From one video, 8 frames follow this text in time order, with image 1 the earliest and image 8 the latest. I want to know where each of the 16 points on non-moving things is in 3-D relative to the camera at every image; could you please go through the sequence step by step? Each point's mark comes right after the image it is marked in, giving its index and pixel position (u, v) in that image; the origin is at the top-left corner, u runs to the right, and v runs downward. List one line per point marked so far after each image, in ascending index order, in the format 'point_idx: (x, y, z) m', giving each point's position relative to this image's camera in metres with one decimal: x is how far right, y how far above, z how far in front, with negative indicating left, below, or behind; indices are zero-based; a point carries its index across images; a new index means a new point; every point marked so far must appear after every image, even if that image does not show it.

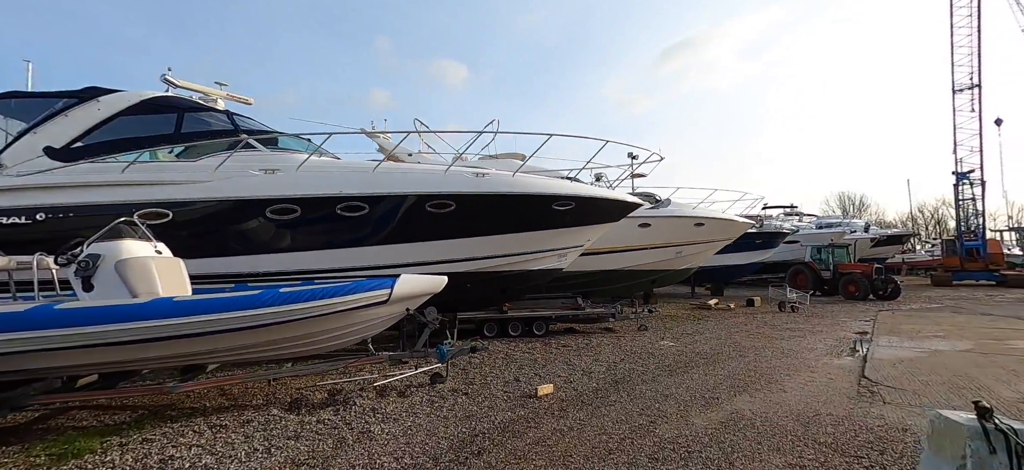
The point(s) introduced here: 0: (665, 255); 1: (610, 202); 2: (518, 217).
0: (+2.8, -0.4, +9.5) m
1: (+1.3, +0.4, +6.6) m
2: (+0.1, +0.2, +5.9) m
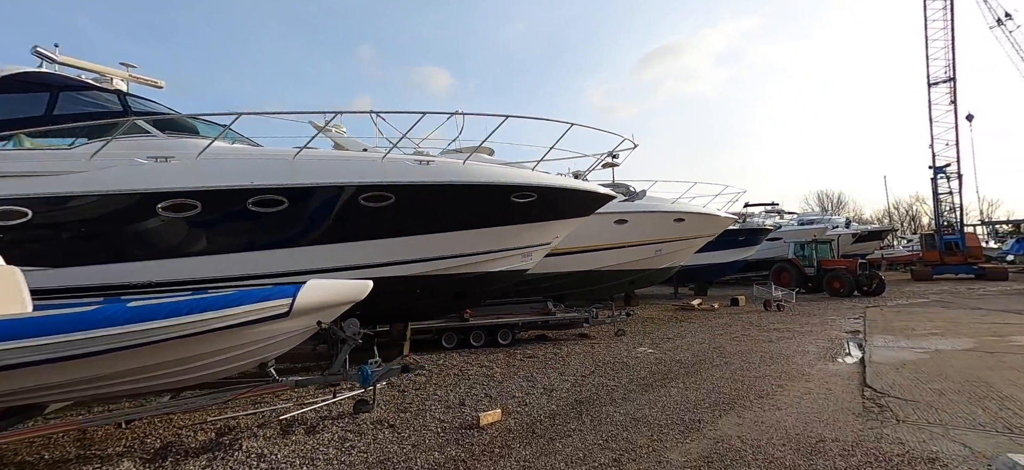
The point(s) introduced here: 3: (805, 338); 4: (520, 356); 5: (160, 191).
0: (+2.3, -0.3, +8.9) m
1: (+0.8, +0.5, +5.9) m
2: (-0.3, +0.3, +5.2) m
3: (+3.9, -1.4, +6.8) m
4: (+0.1, -1.4, +5.8) m
5: (-2.9, +0.4, +4.2) m
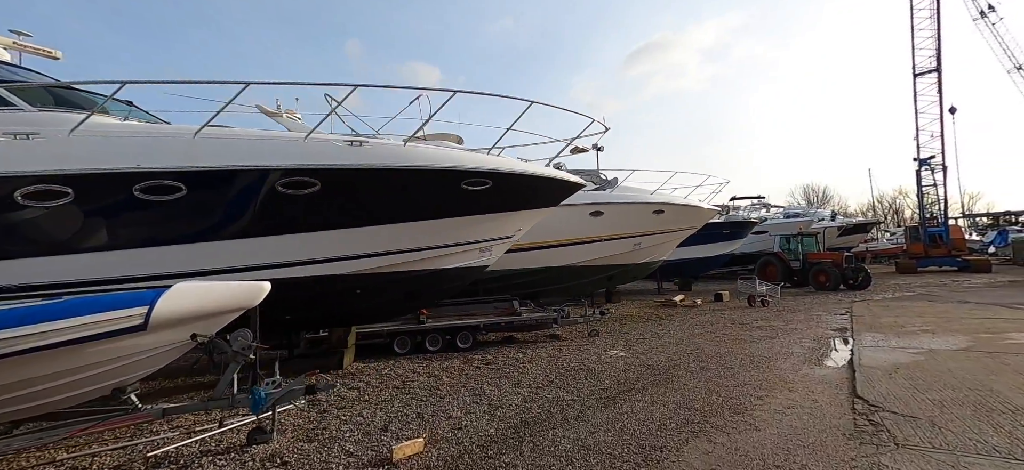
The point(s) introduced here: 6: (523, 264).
0: (+1.8, -0.2, +8.4) m
1: (+0.3, +0.6, +5.4) m
2: (-0.8, +0.3, +4.6) m
3: (+3.4, -1.3, +6.3) m
4: (-0.4, -1.3, +5.2) m
5: (-3.3, +0.4, +3.6) m
6: (+0.1, -0.4, +7.7) m
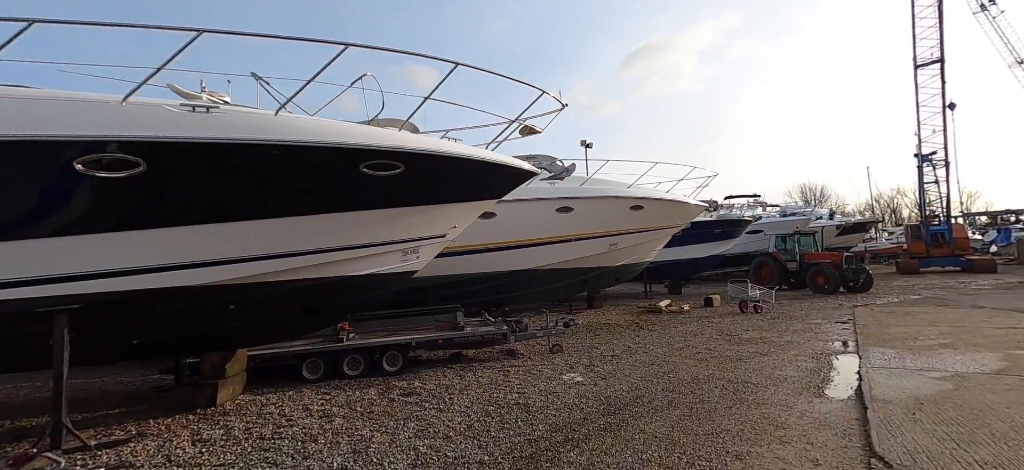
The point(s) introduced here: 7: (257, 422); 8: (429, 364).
0: (+1.2, -0.2, +7.4) m
1: (-0.3, +0.6, +4.4) m
2: (-1.4, +0.3, +3.6) m
3: (+2.8, -1.2, +5.3) m
4: (-0.9, -1.3, +4.2) m
5: (-3.9, +0.4, +2.6) m
6: (-0.4, -0.4, +6.7) m
7: (-1.7, -1.2, +3.4) m
8: (-0.8, -1.3, +5.3) m
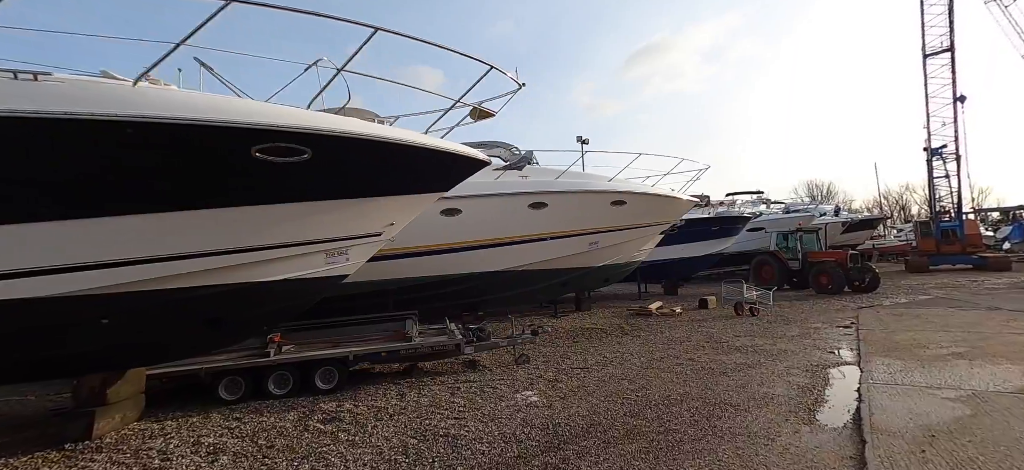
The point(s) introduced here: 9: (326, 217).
0: (+0.8, -0.2, +6.8) m
1: (-0.7, +0.6, +3.8) m
2: (-1.8, +0.3, +3.0) m
3: (+2.4, -1.2, +4.7) m
4: (-1.4, -1.3, +3.7) m
5: (-4.3, +0.4, +2.0) m
6: (-0.8, -0.4, +6.1) m
7: (-2.1, -1.2, +2.8) m
8: (-1.3, -1.3, +4.7) m
9: (-1.3, +0.1, +3.6) m
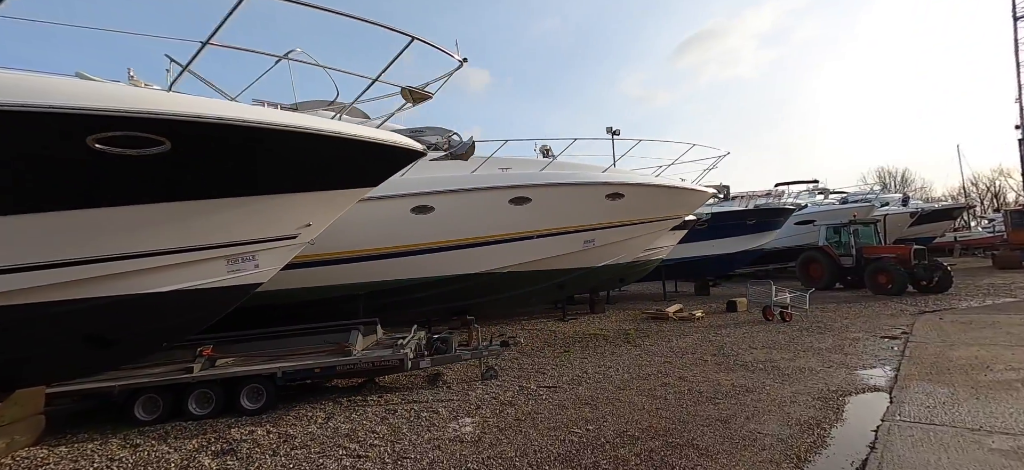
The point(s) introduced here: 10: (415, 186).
0: (+0.6, -0.1, +6.1) m
1: (-1.2, +0.6, +3.3) m
2: (-2.3, +0.3, +2.6) m
3: (+2.0, -1.2, +3.9) m
4: (-1.8, -1.3, +3.2) m
5: (-5.0, +0.3, +1.9) m
6: (-1.1, -0.4, +5.6) m
7: (-2.6, -1.3, +2.4) m
8: (-1.6, -1.3, +4.3) m
9: (-1.8, +0.1, +3.2) m
10: (-1.0, +0.5, +5.4) m
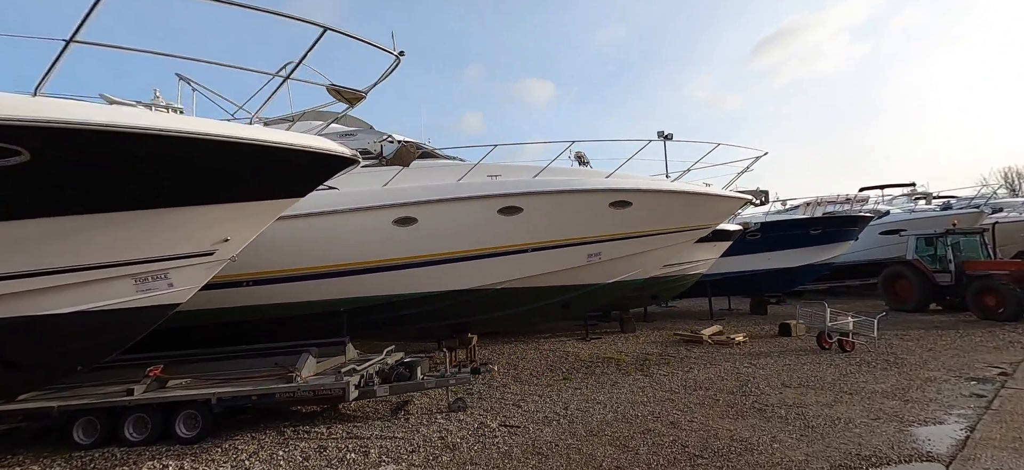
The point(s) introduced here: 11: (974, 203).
0: (+0.6, -0.3, +5.5) m
1: (-1.6, +0.5, +2.9) m
2: (-2.9, +0.2, +2.5) m
3: (+1.7, -1.3, +3.0) m
4: (-2.3, -1.4, +3.0) m
5: (-5.6, +0.2, +2.1) m
6: (-1.2, -0.5, +5.2) m
7: (-3.2, -1.3, +2.3) m
8: (-1.9, -1.5, +4.0) m
9: (-2.3, 0.0, +2.9) m
10: (-1.2, +0.4, +5.0) m
11: (+14.4, +1.0, +16.0) m
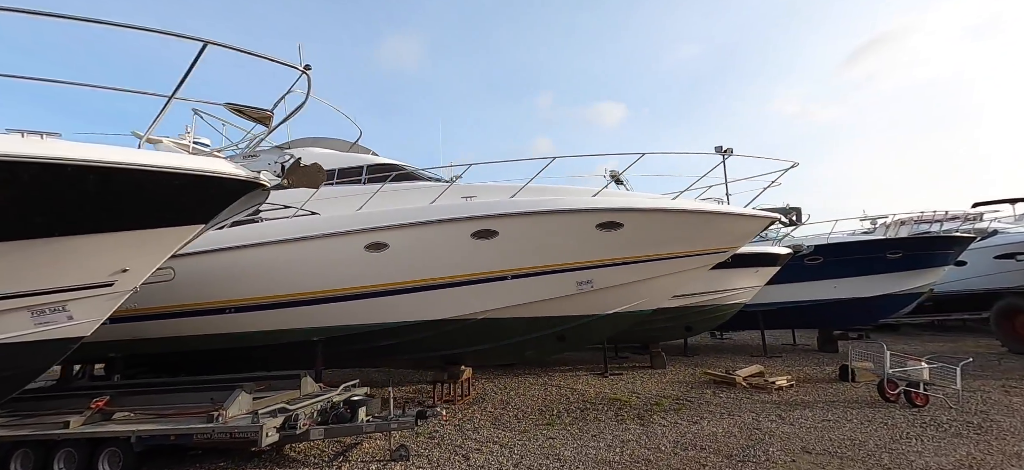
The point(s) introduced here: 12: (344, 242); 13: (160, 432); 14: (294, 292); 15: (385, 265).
0: (+0.4, -0.5, +4.9) m
1: (-2.2, +0.3, +2.8) m
2: (-3.5, +0.1, +2.5) m
3: (+1.1, -1.4, +2.3) m
4: (-2.8, -1.6, +2.9) m
5: (-6.2, +0.1, +2.7) m
6: (-1.4, -0.8, +4.9) m
7: (-3.8, -1.5, +2.4) m
8: (-2.3, -1.7, +3.8) m
9: (-2.8, -0.2, +2.9) m
10: (-1.4, +0.1, +4.7) m
11: (+15.8, +0.4, +13.0) m
12: (-1.5, -0.1, +4.7) m
13: (-2.3, -1.3, +3.4) m
14: (-2.0, -0.5, +4.8) m
15: (-1.2, -0.3, +4.8) m
